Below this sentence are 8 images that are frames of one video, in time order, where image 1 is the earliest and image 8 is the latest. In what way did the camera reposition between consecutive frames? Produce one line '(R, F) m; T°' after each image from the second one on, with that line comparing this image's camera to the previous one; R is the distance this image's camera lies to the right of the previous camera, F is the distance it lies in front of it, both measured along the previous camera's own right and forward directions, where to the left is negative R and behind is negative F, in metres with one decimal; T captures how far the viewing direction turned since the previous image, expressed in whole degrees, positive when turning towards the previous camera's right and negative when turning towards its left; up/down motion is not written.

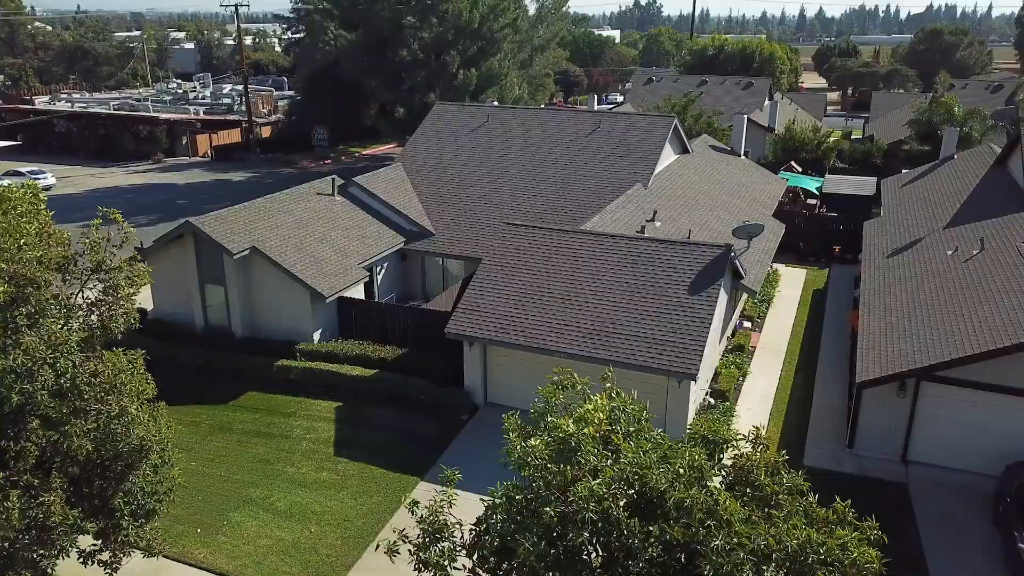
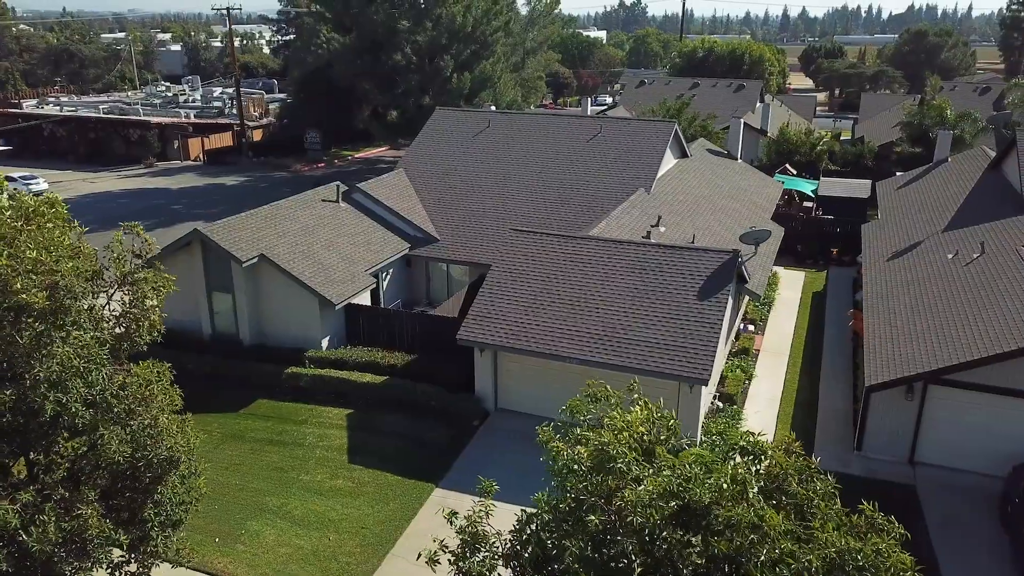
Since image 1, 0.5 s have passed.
(-0.5, -0.1) m; +1°
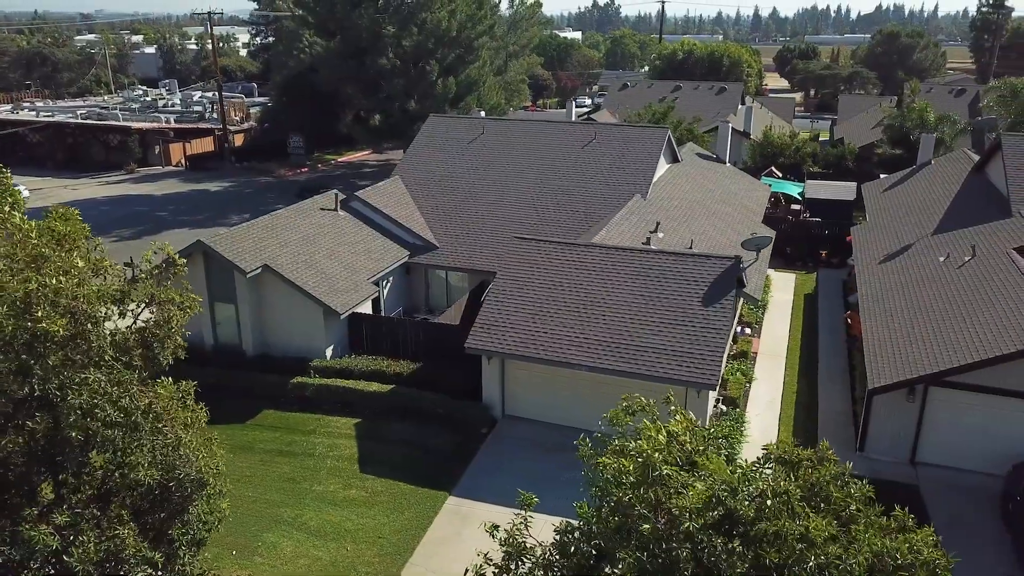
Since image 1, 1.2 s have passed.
(-0.6, -0.2) m; +2°
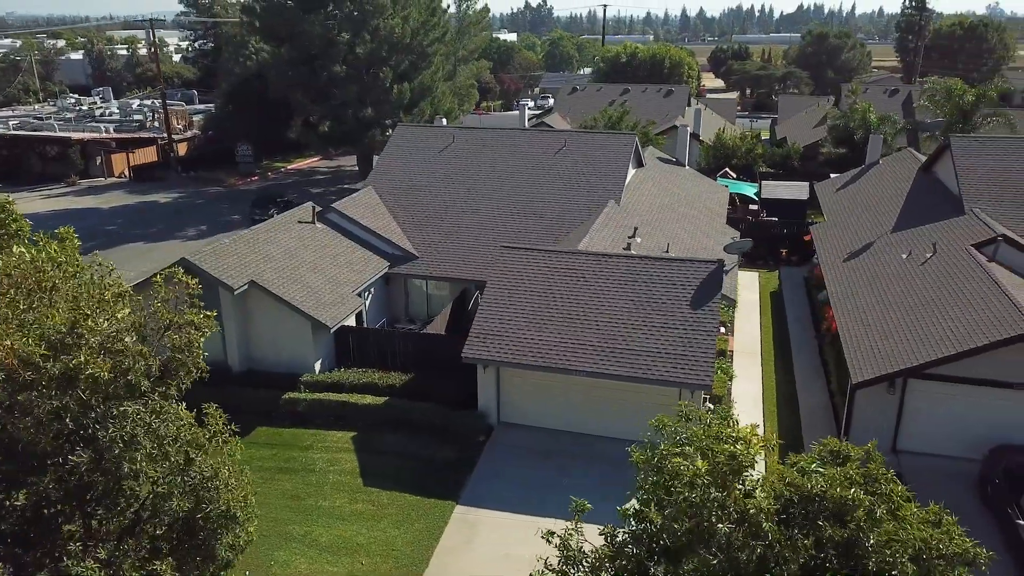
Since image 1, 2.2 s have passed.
(-1.1, -0.3) m; +4°
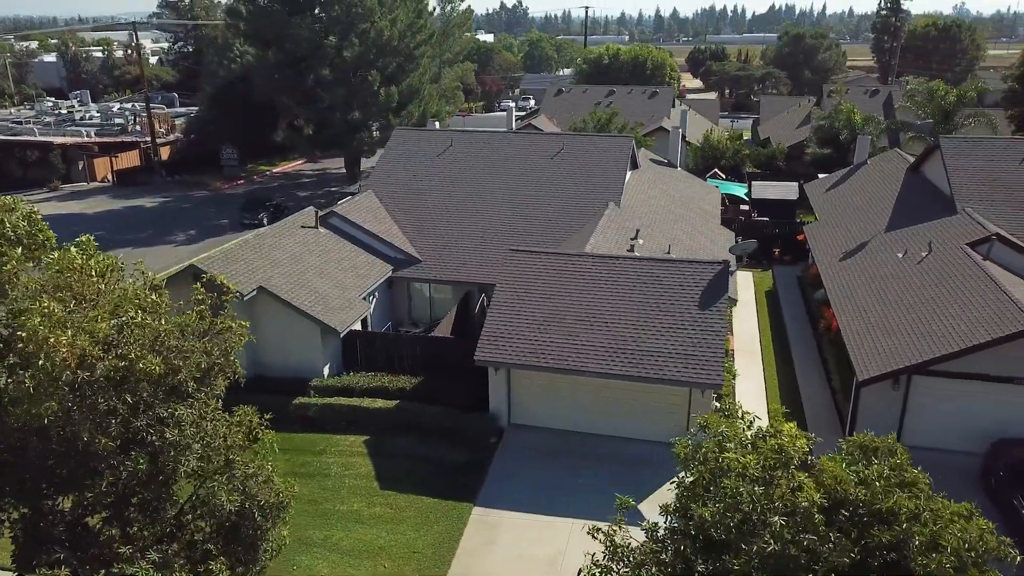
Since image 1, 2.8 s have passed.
(-0.7, -0.2) m; +2°
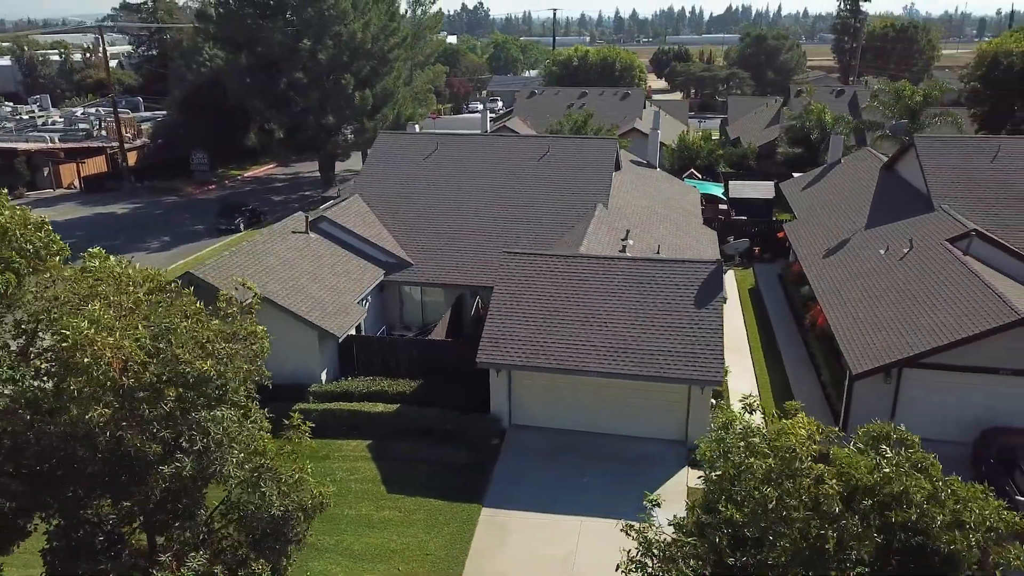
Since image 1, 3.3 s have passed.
(-0.8, -0.2) m; +3°
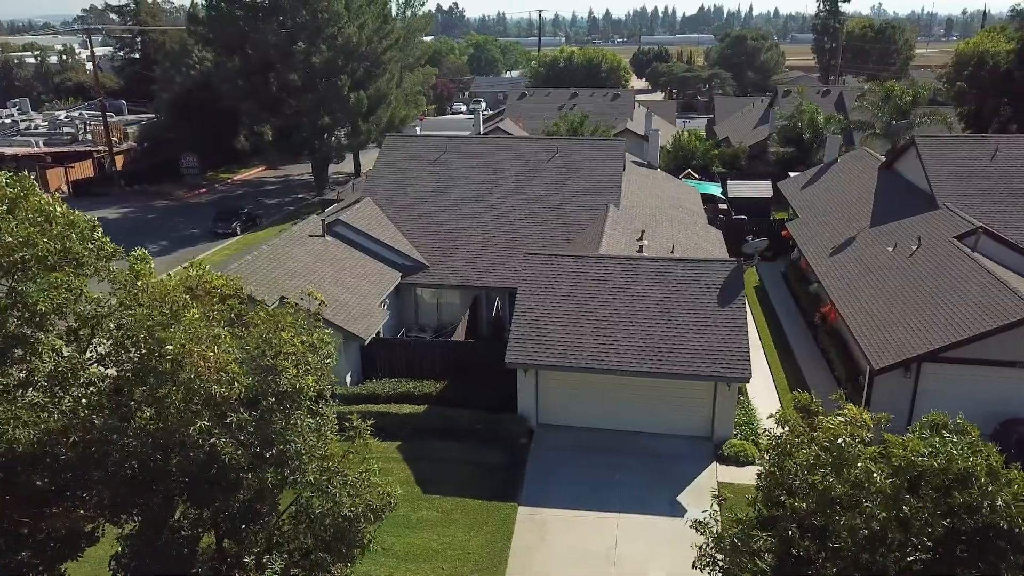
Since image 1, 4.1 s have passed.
(-1.1, -0.2) m; +2°
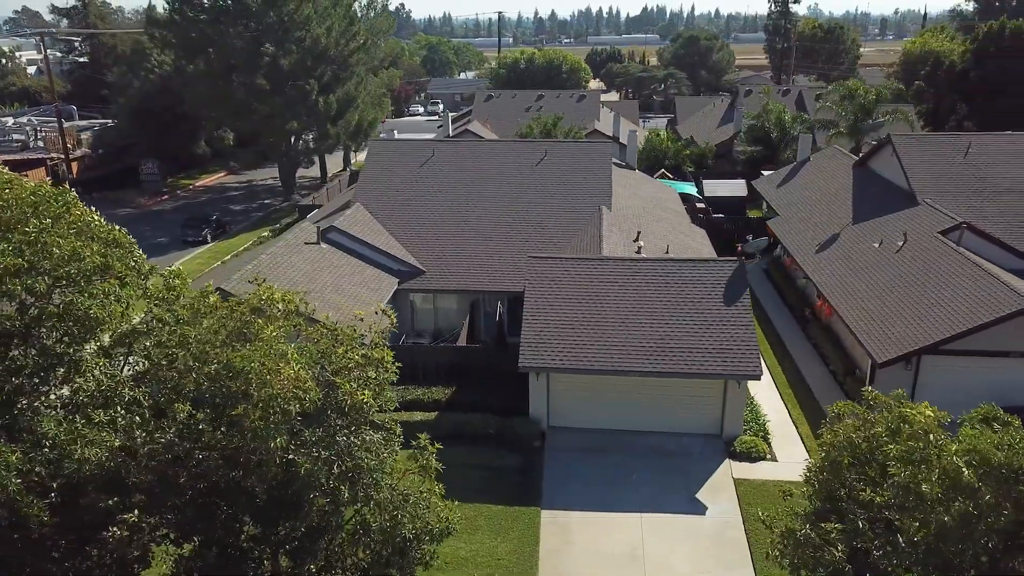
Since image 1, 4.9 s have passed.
(-1.3, 0.0) m; +3°
